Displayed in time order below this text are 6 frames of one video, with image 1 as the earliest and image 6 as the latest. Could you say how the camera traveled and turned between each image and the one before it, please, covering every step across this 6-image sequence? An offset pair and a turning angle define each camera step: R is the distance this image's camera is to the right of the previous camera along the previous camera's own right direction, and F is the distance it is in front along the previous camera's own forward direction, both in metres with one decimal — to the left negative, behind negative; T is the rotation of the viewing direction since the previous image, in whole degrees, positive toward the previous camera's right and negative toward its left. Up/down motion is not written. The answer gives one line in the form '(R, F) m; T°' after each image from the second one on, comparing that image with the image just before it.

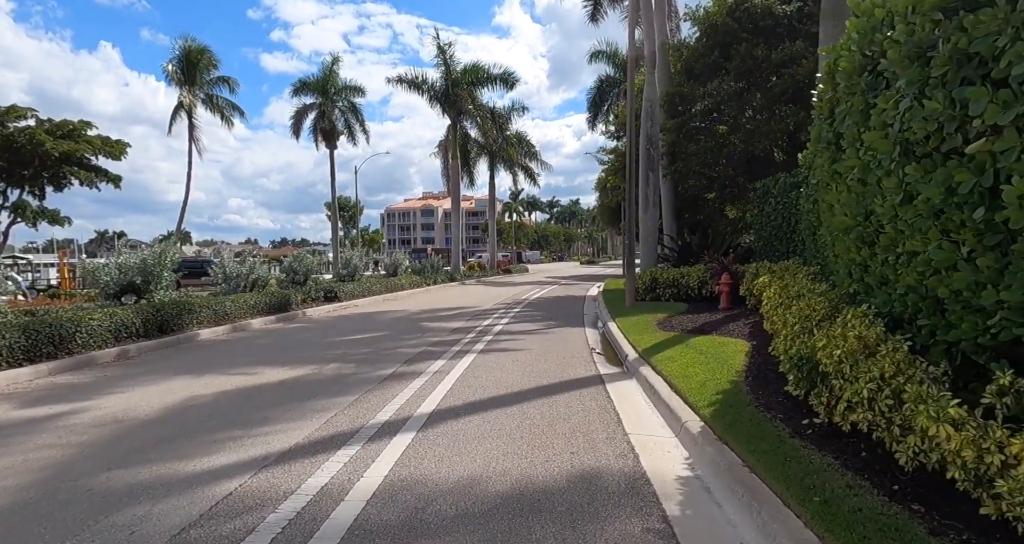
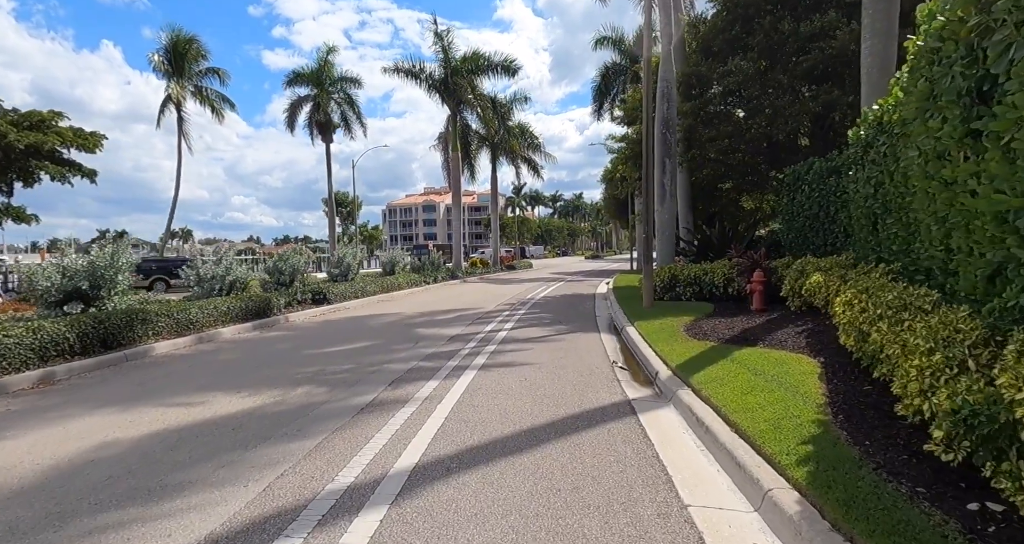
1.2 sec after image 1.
(0.0, +1.6) m; 0°
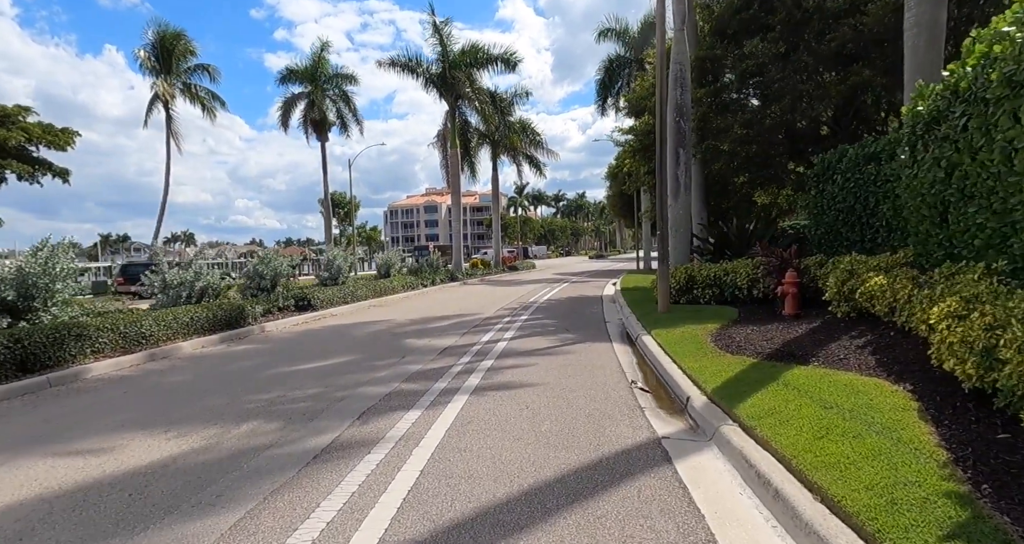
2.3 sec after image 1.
(+0.1, +1.5) m; 0°
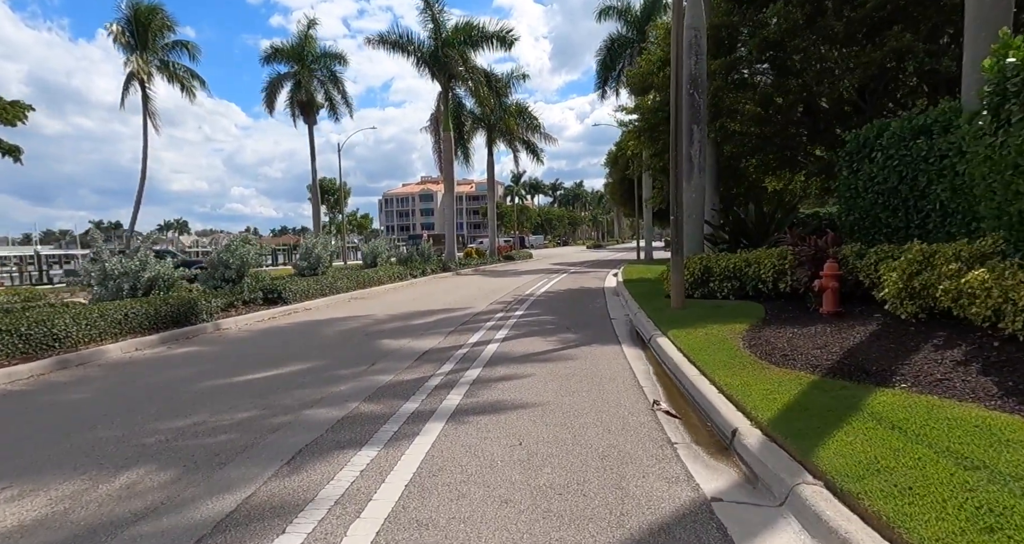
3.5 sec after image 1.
(+0.1, +1.7) m; 0°
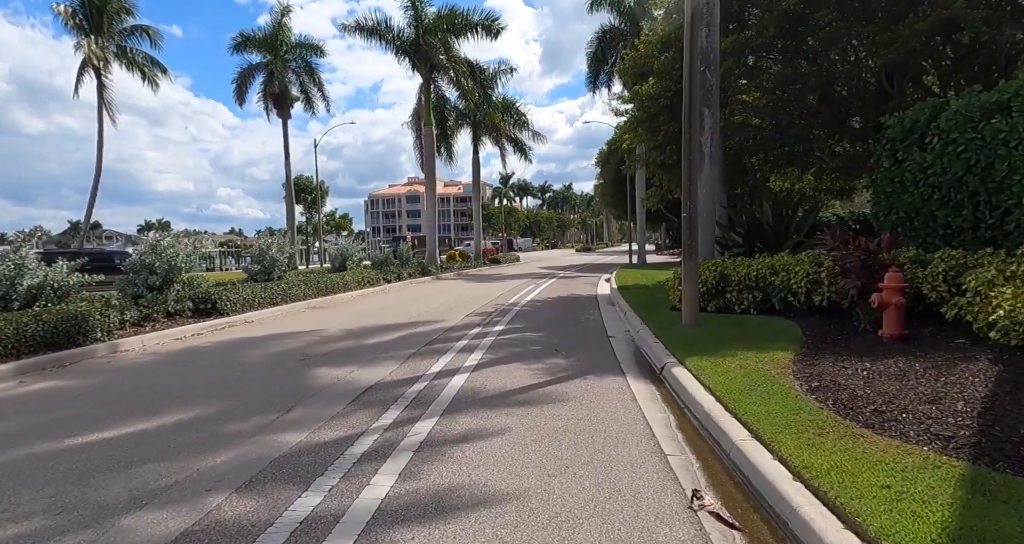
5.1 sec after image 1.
(+0.2, +2.3) m; +1°
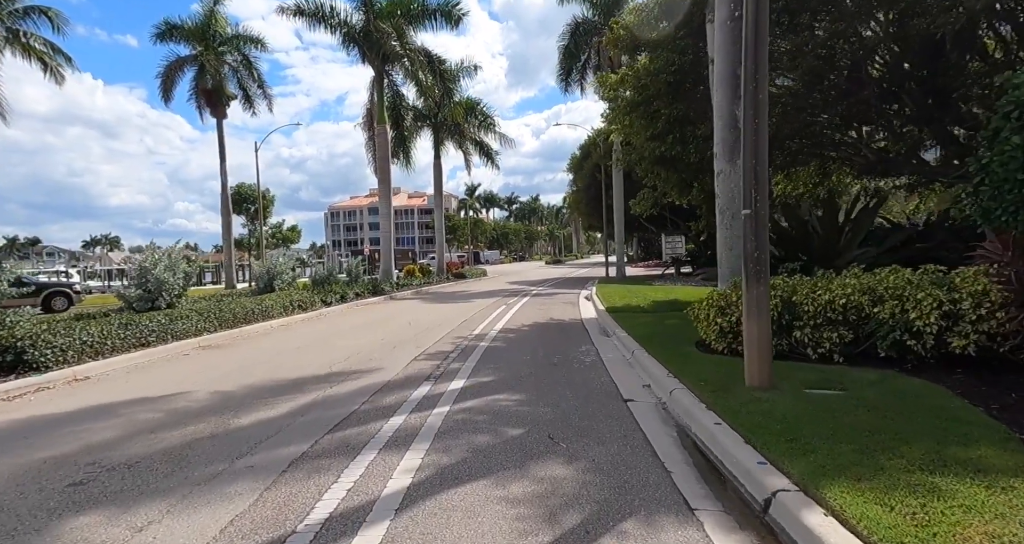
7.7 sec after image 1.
(0.0, +3.9) m; +3°
